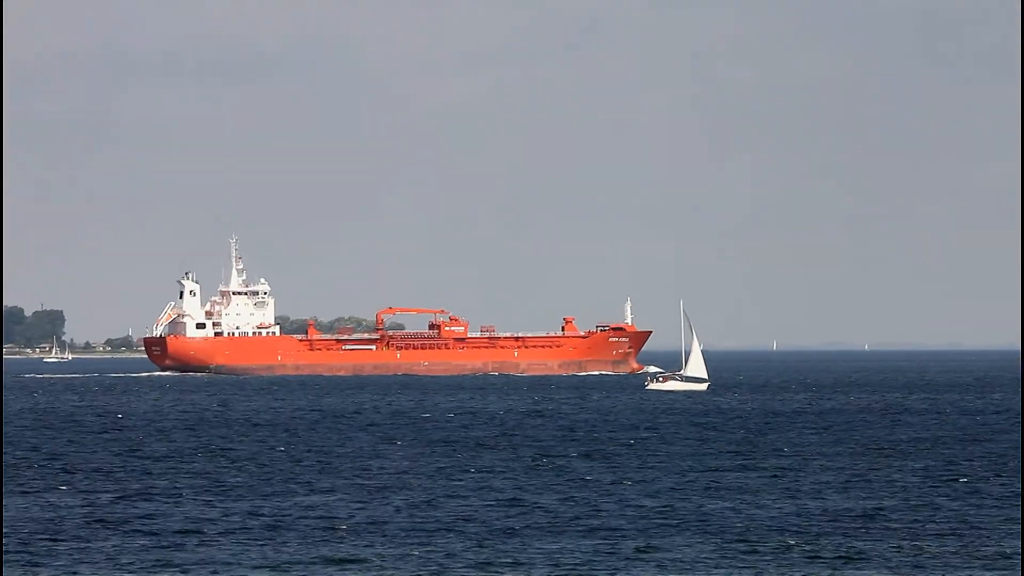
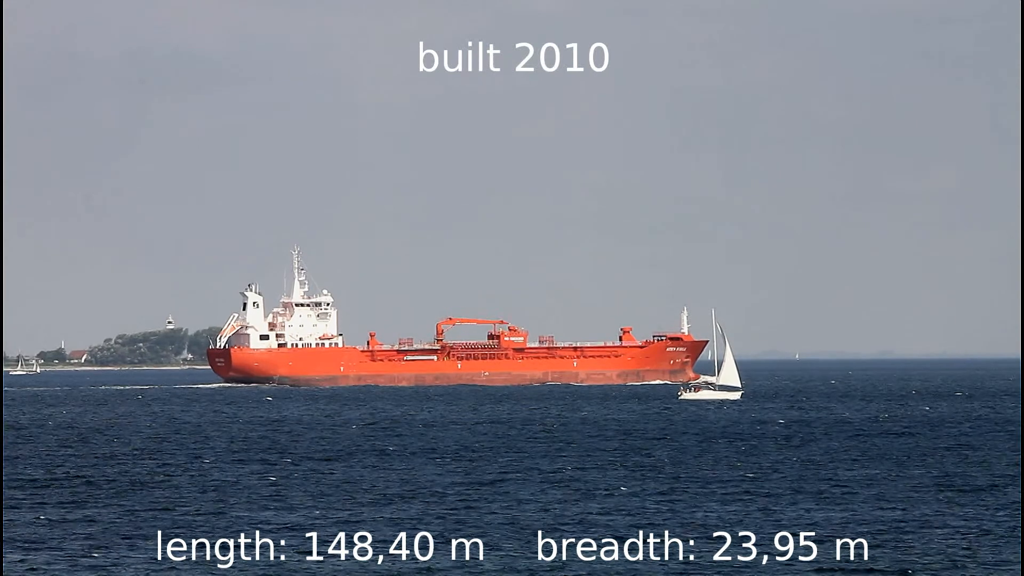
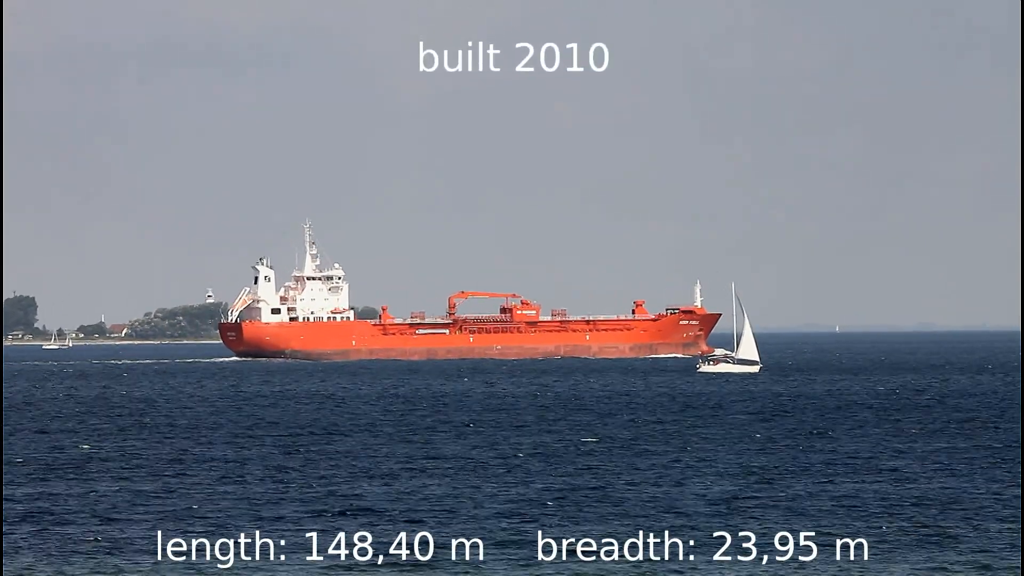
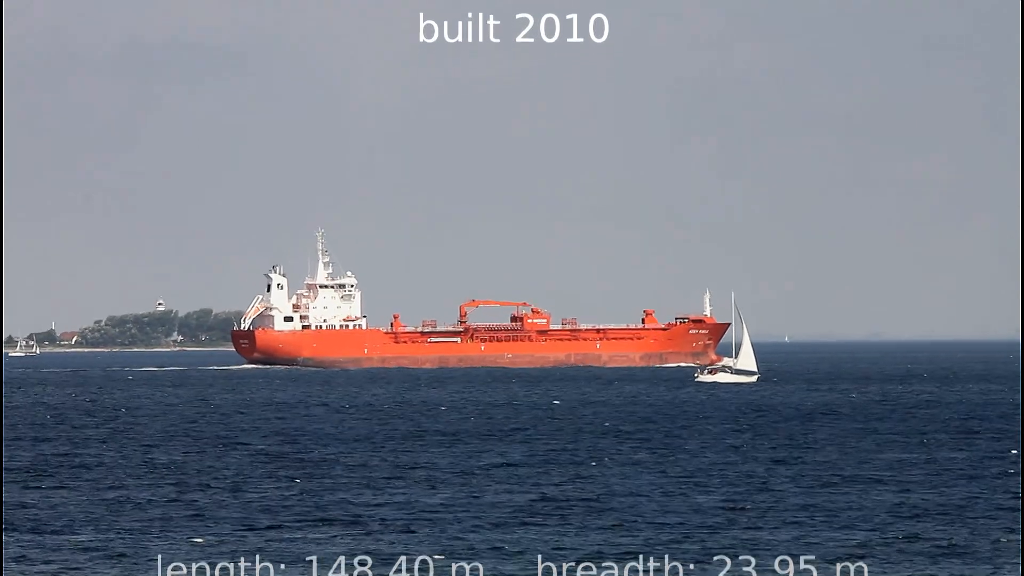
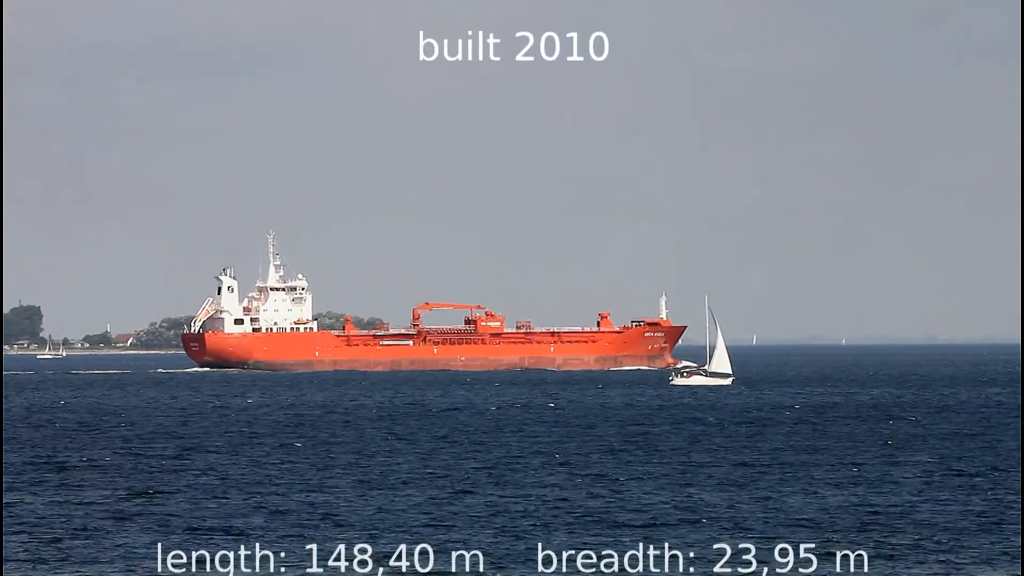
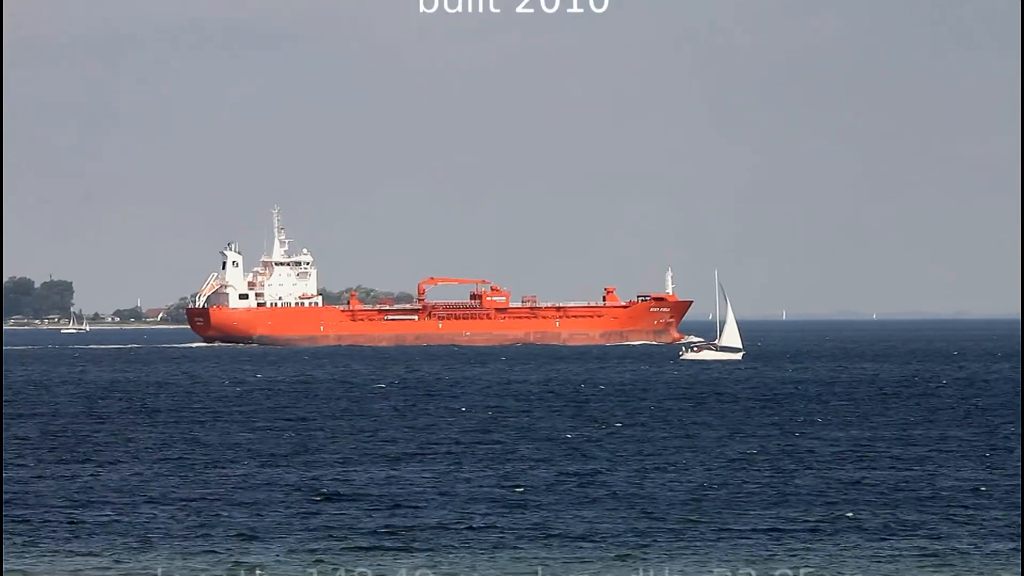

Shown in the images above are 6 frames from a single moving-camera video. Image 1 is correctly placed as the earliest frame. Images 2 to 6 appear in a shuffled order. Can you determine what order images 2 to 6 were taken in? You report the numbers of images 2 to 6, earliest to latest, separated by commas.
6, 5, 3, 2, 4
